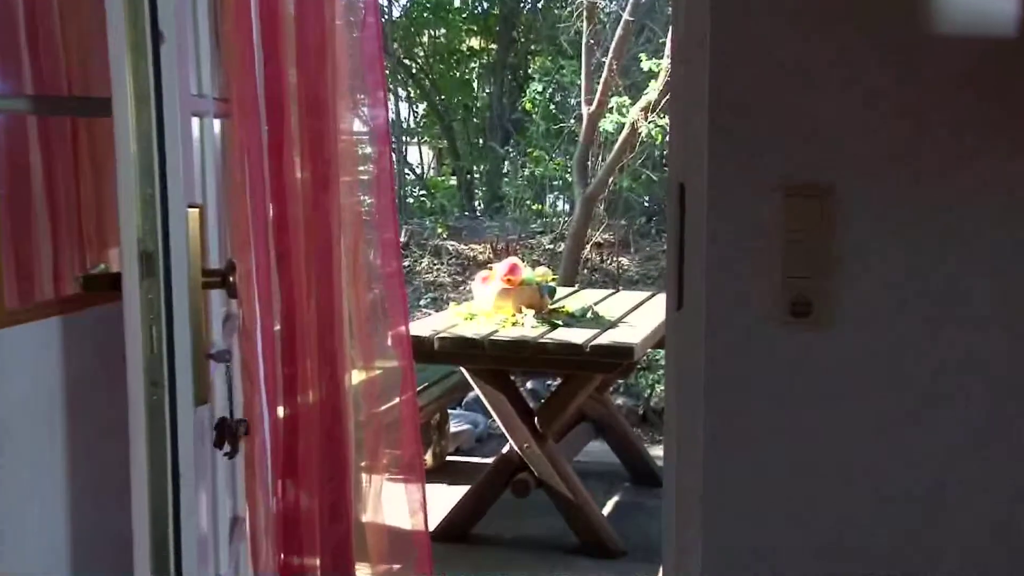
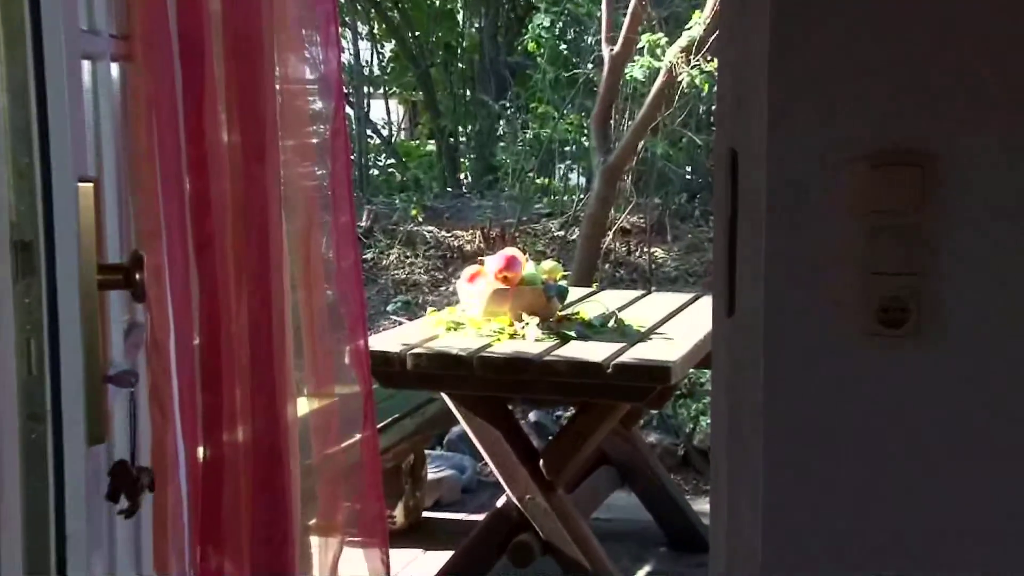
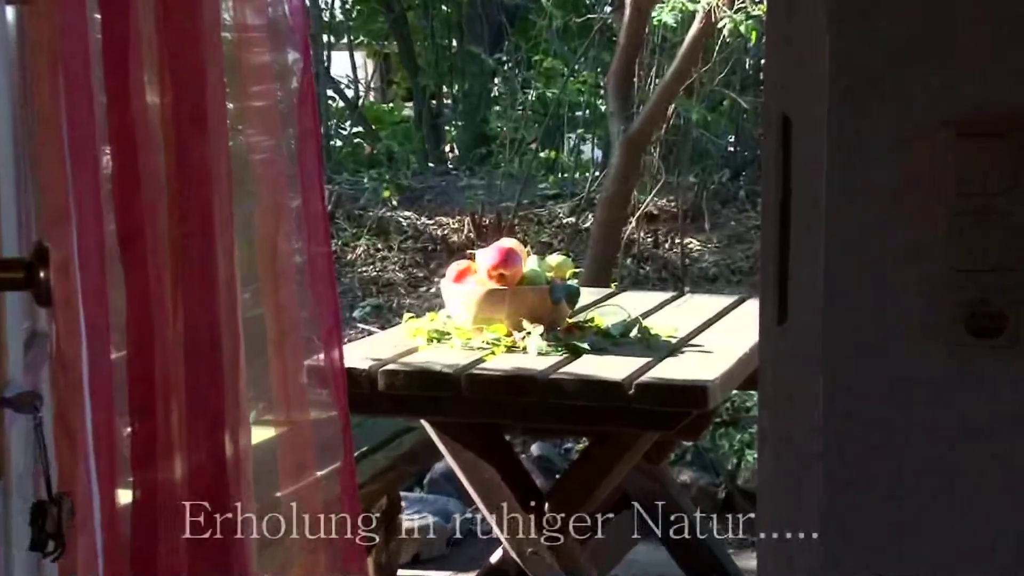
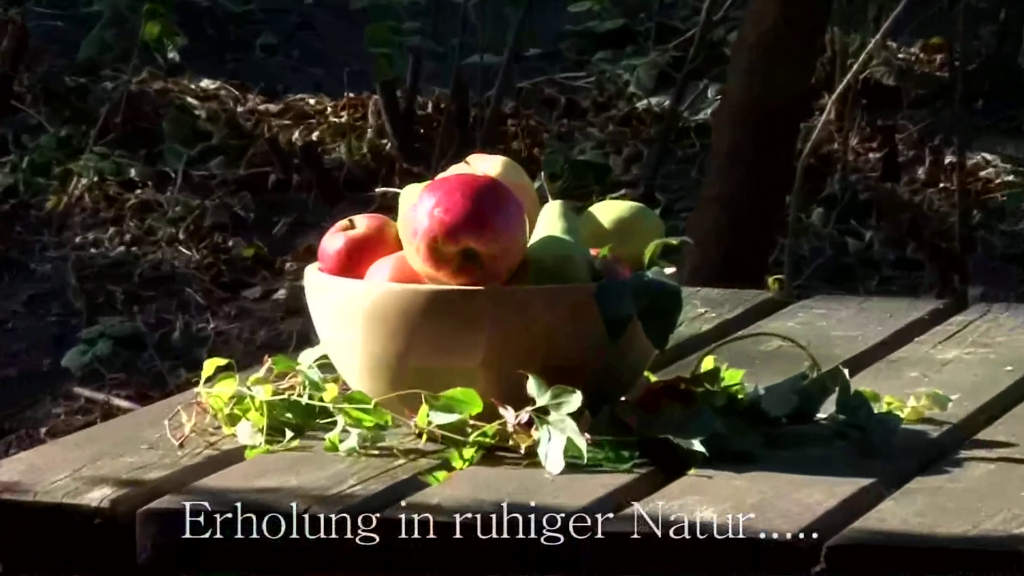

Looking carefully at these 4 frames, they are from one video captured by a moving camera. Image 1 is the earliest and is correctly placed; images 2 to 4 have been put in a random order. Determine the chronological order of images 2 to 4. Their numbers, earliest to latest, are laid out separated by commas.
2, 3, 4
